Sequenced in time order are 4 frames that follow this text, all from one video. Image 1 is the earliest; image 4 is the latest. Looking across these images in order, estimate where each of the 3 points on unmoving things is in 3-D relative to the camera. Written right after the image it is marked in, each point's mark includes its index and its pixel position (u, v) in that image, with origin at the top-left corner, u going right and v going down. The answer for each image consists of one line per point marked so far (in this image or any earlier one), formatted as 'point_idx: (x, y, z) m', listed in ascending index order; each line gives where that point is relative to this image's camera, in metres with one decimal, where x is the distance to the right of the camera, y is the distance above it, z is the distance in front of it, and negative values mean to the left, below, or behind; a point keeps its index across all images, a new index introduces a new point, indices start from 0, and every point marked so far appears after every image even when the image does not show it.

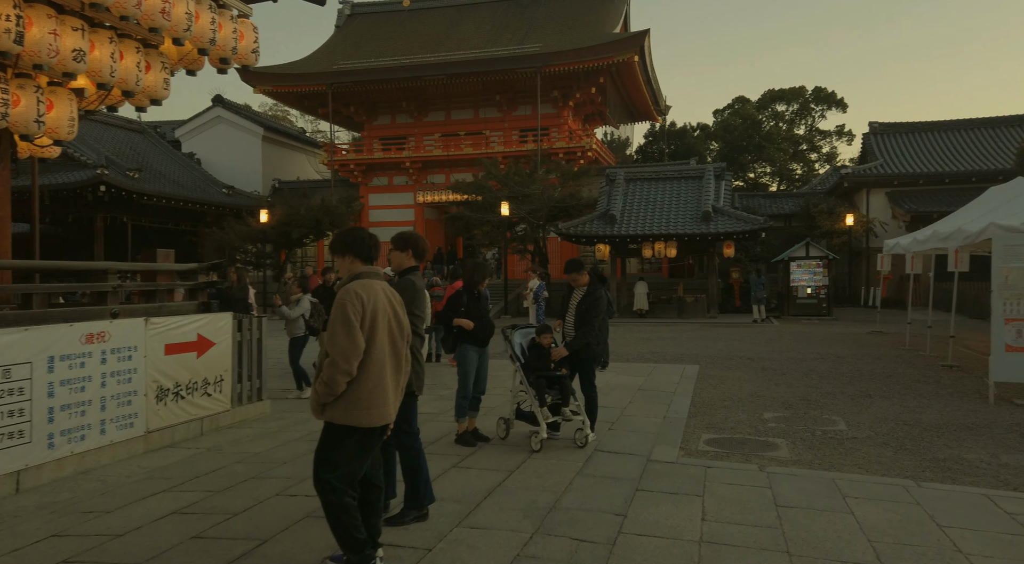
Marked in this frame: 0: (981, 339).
0: (+10.2, -1.1, +18.1) m
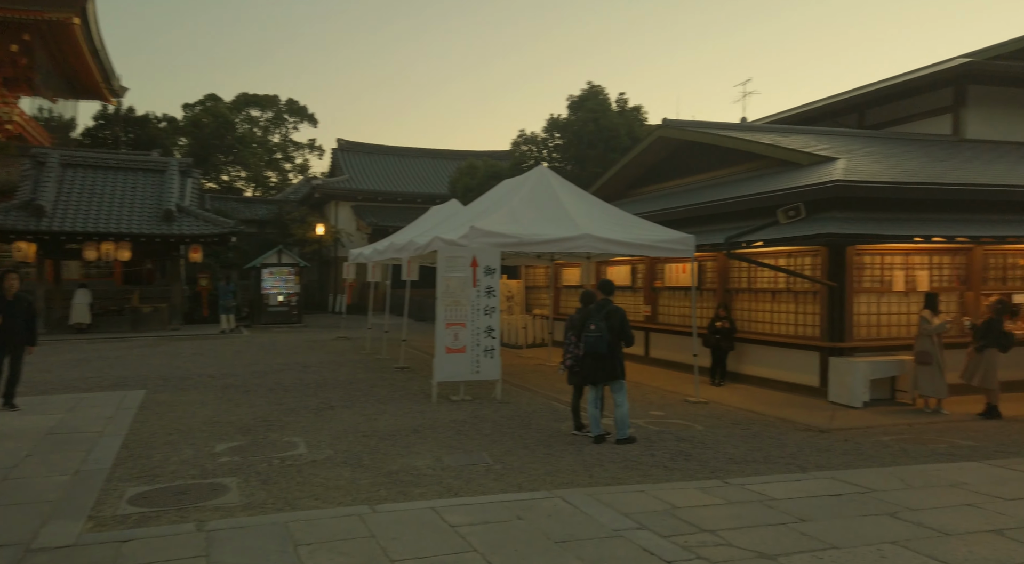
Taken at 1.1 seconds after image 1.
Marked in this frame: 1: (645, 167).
0: (-2.1, -1.5, +20.1) m
1: (+3.1, +2.7, +19.3) m
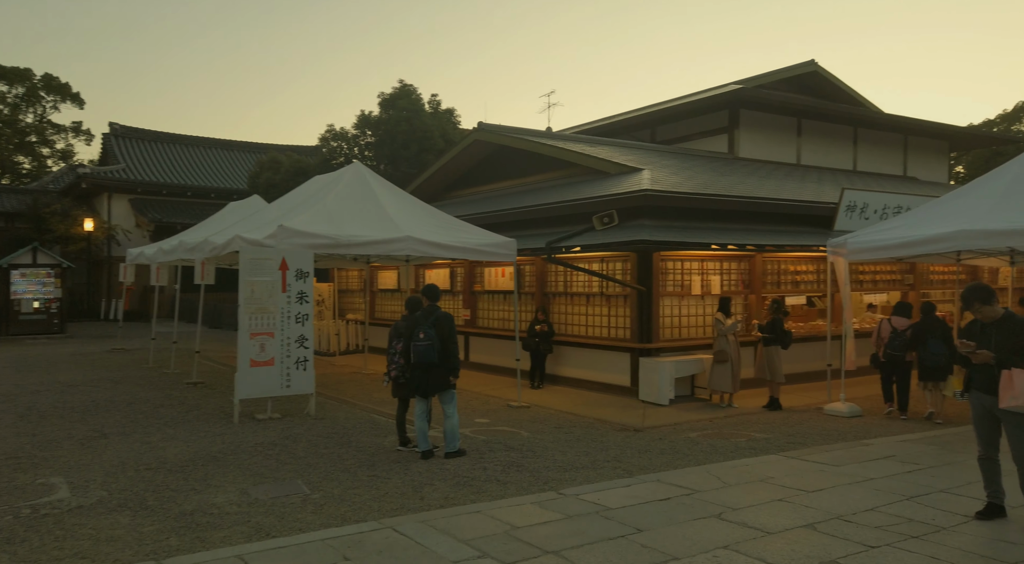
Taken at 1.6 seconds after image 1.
0: (-6.4, -1.6, +18.4) m
1: (-1.2, +2.6, +18.9) m
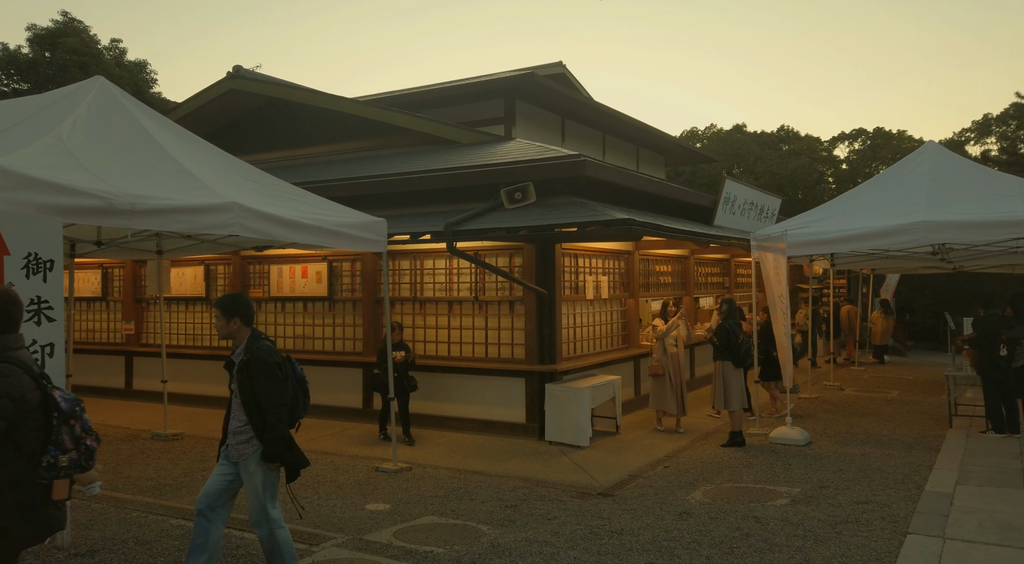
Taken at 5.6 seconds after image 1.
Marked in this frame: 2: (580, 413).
0: (-9.8, -1.7, +11.3) m
1: (-5.2, +2.5, +13.7) m
2: (+0.7, -1.4, +8.8) m
